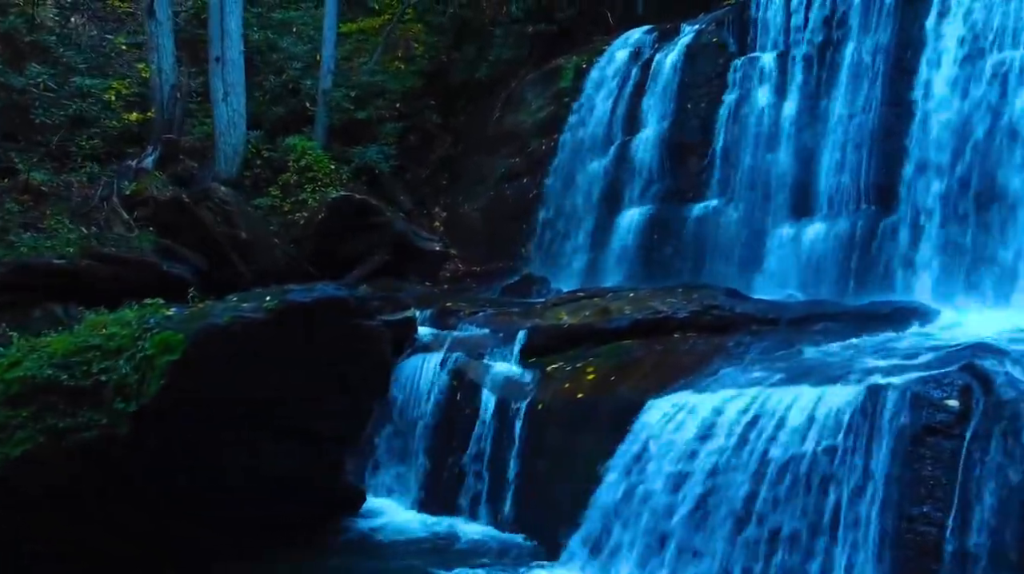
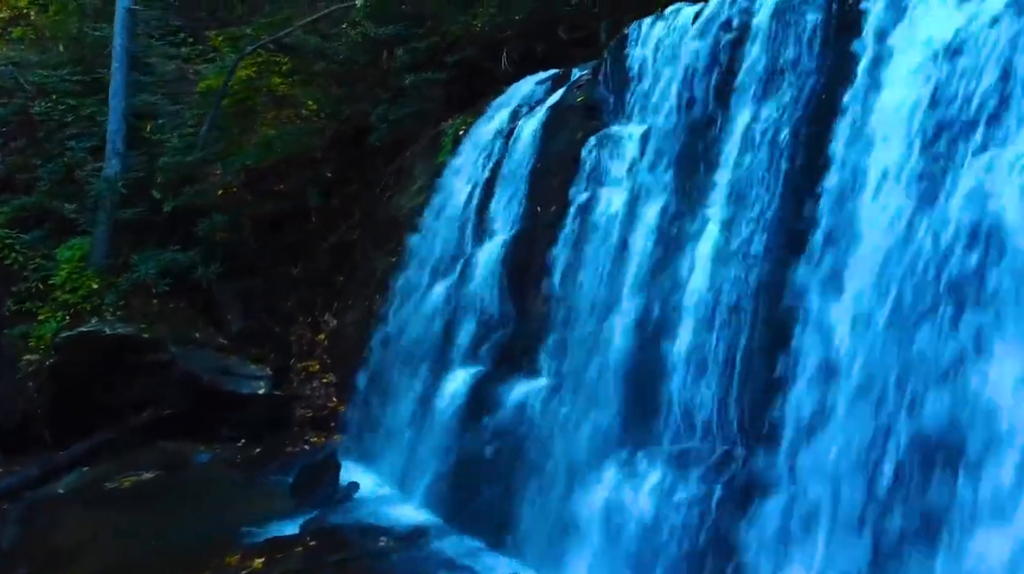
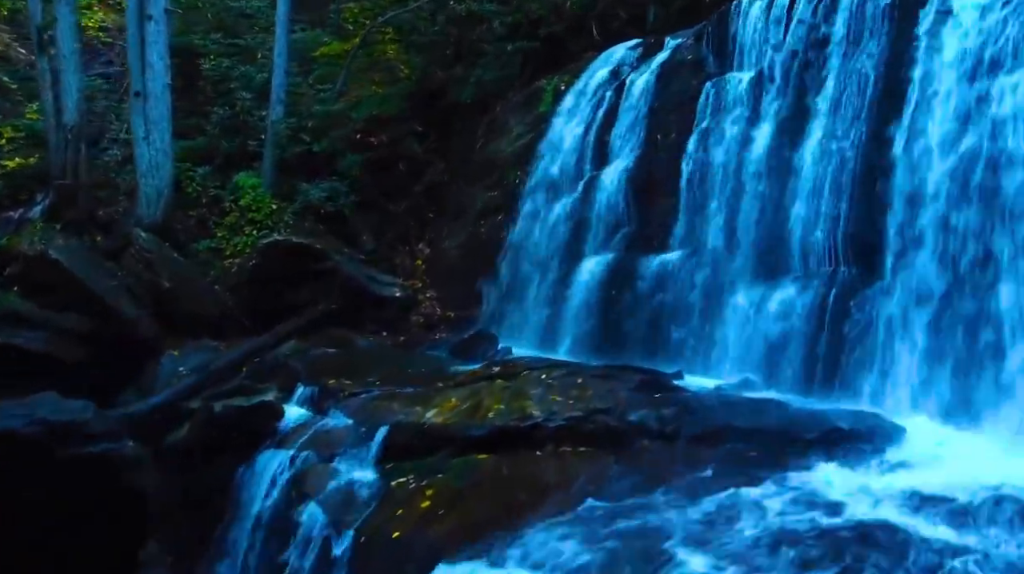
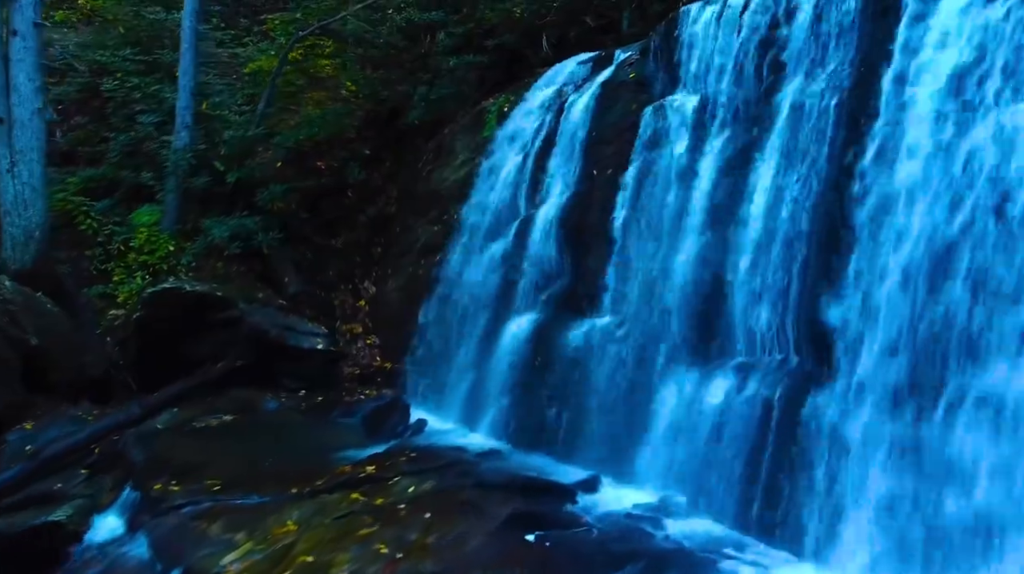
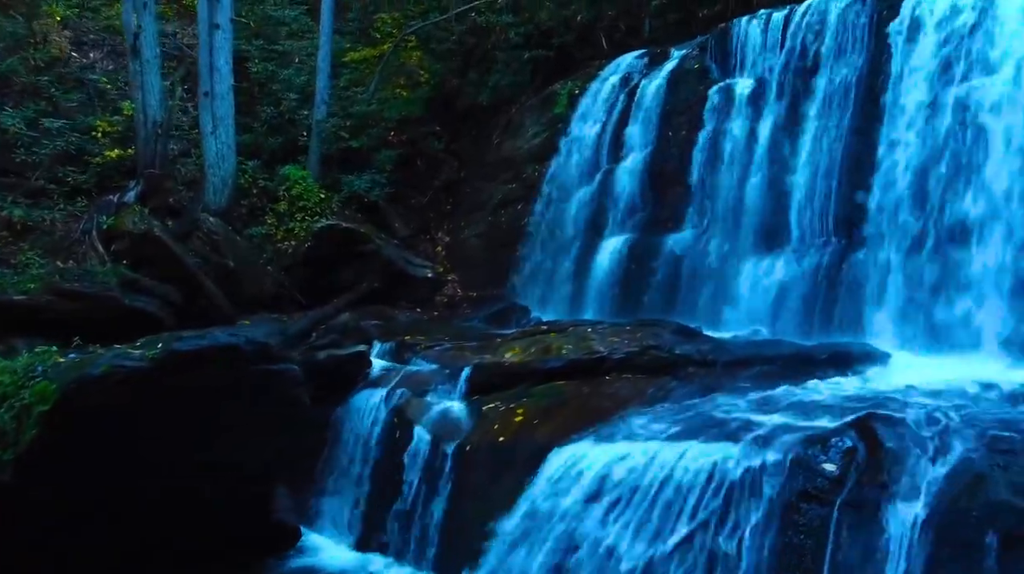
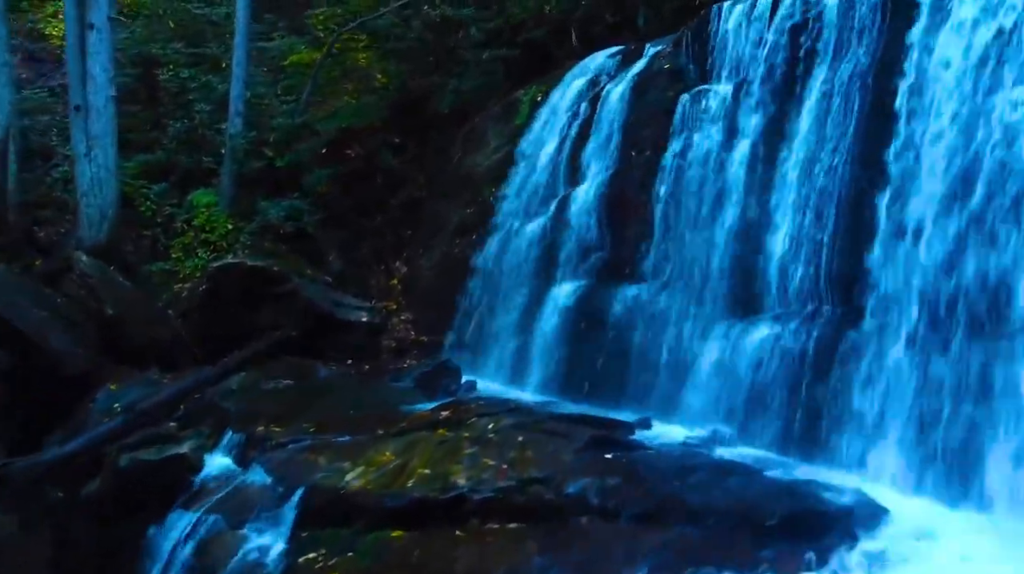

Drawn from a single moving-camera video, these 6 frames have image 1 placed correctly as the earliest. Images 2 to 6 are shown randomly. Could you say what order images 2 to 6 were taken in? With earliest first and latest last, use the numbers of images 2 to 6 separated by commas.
5, 3, 6, 4, 2
